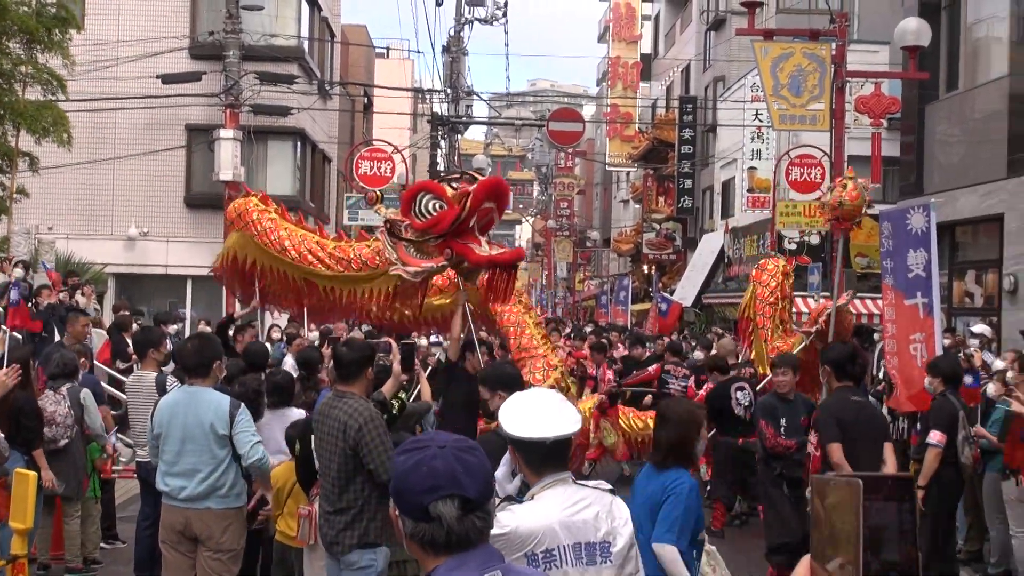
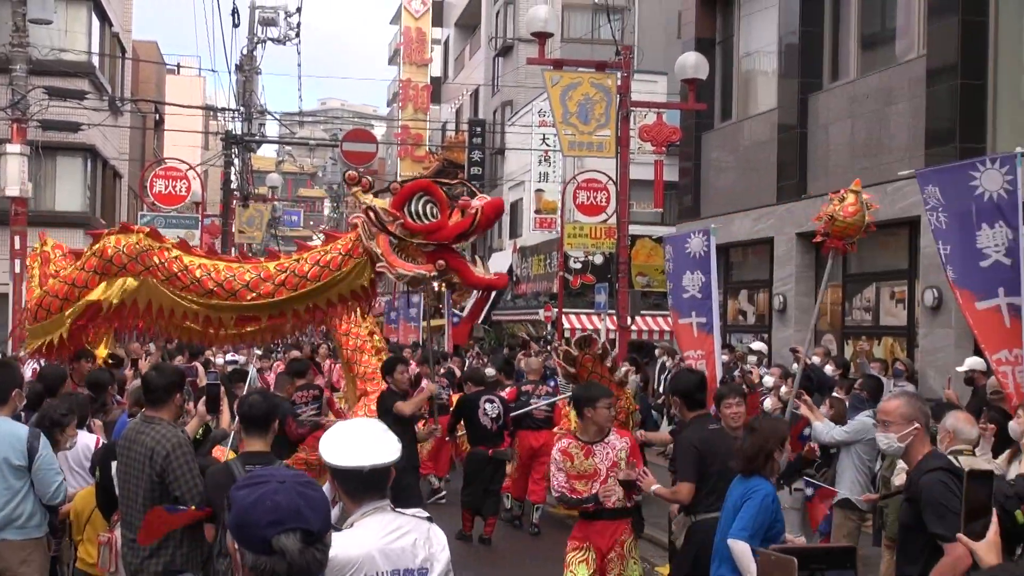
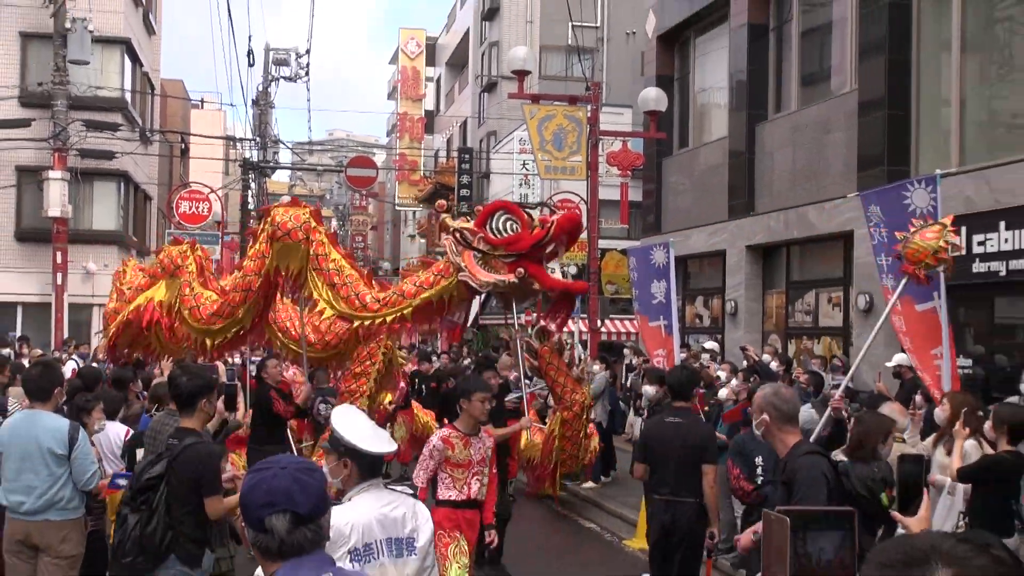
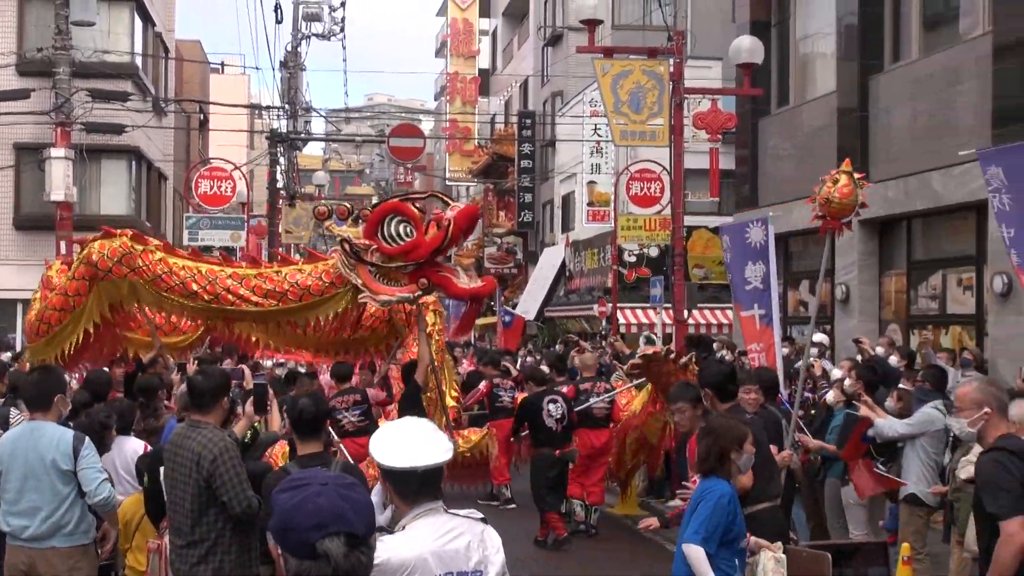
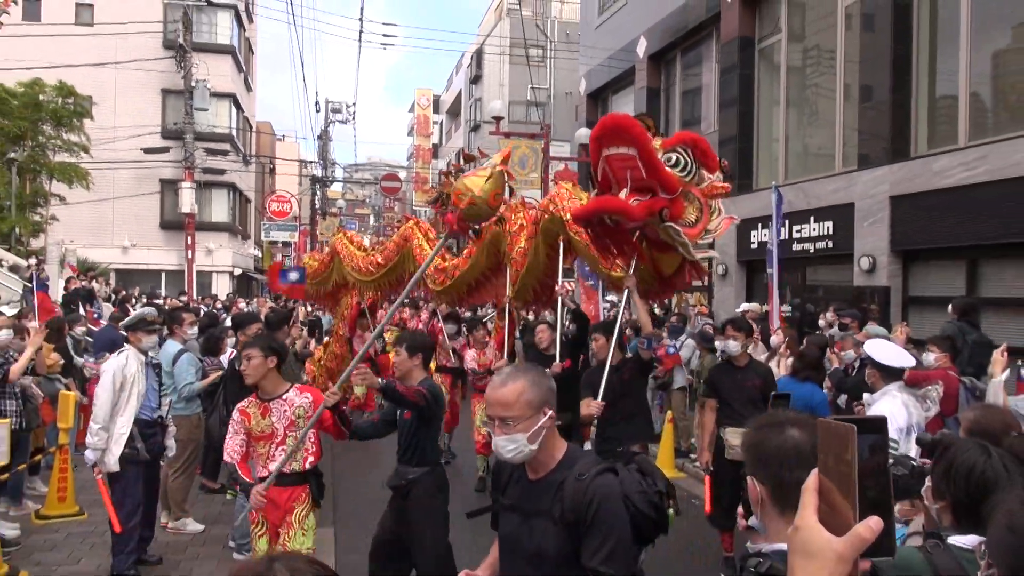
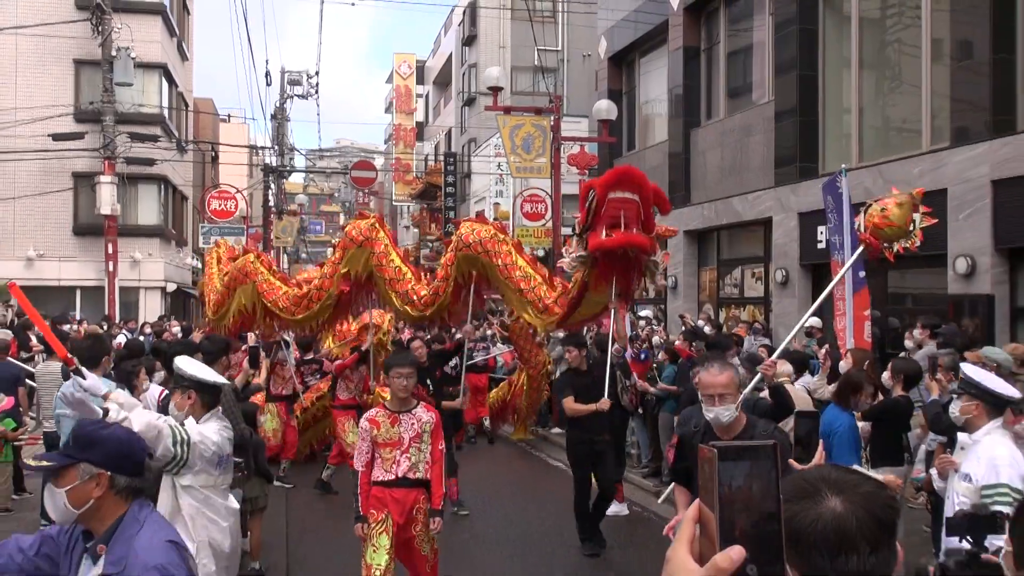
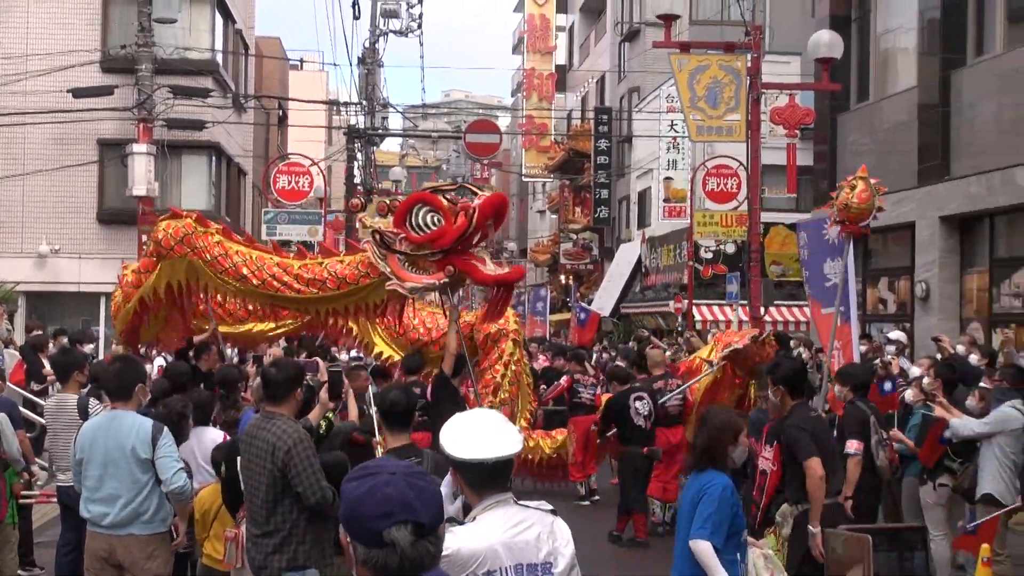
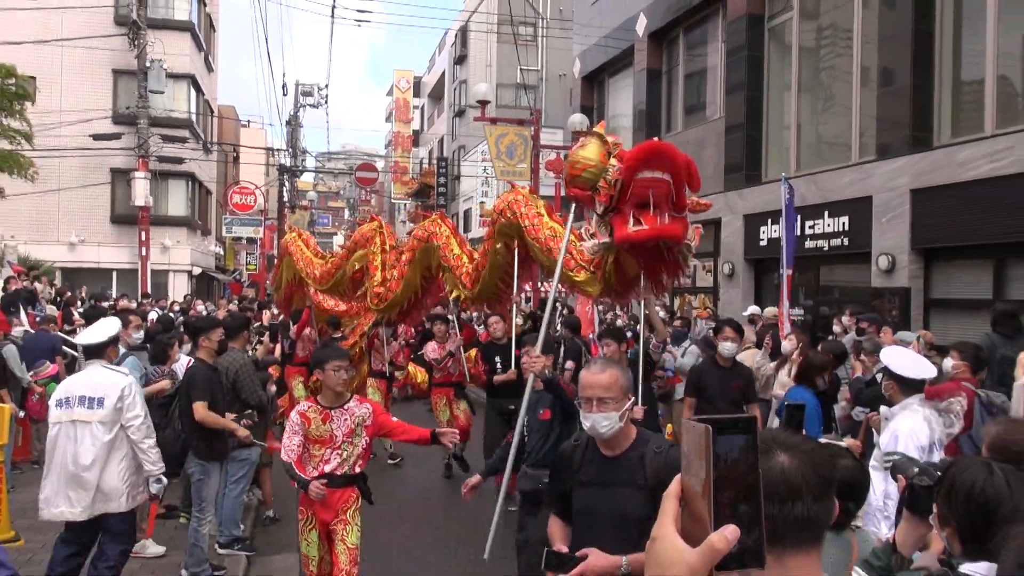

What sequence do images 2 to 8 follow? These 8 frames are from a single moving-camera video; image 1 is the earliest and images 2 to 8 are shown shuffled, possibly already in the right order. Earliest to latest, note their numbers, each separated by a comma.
7, 4, 2, 3, 6, 8, 5
